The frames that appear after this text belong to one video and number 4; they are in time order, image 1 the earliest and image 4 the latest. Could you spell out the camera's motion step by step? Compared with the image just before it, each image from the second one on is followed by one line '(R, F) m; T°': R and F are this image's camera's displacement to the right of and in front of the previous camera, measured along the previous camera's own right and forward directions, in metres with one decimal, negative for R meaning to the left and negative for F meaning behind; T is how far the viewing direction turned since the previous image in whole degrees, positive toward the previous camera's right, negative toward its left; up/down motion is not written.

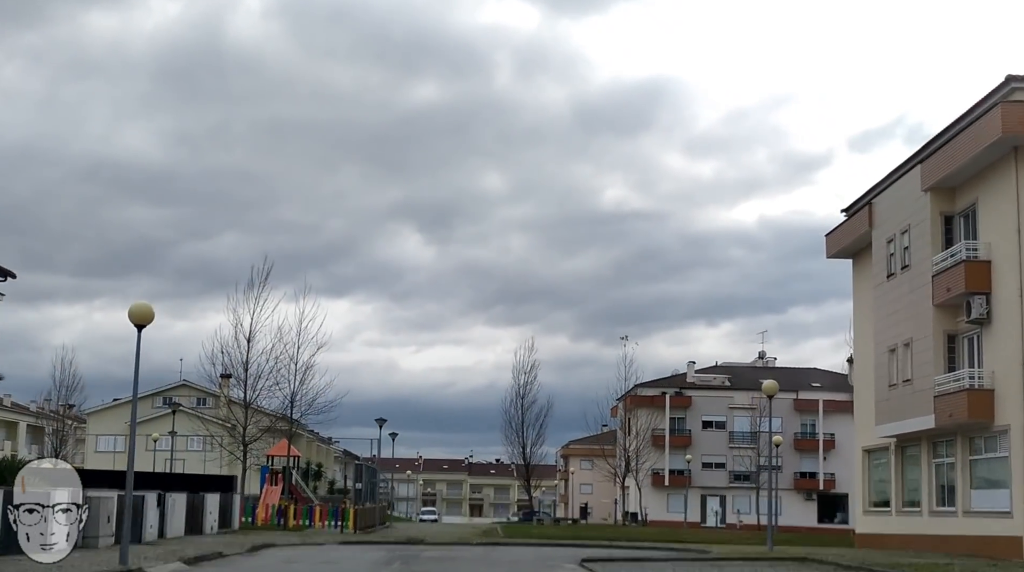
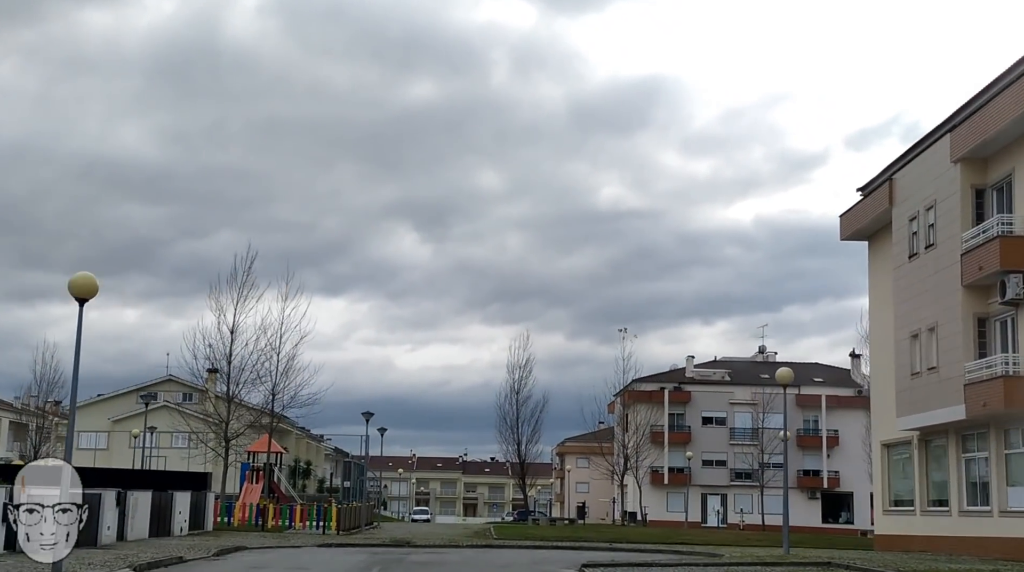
(+0.1, +2.2) m; 0°
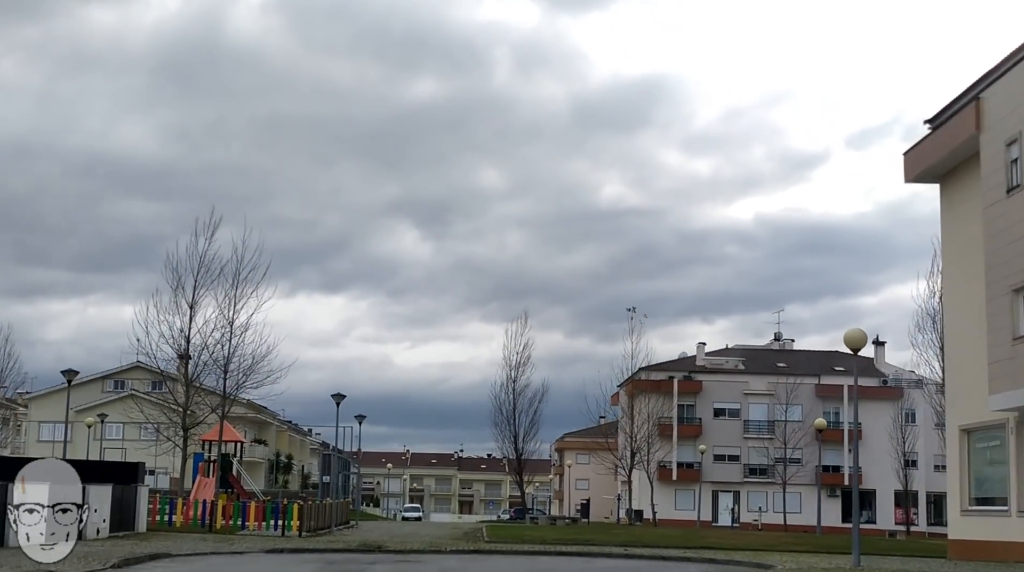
(+0.1, +5.4) m; 0°
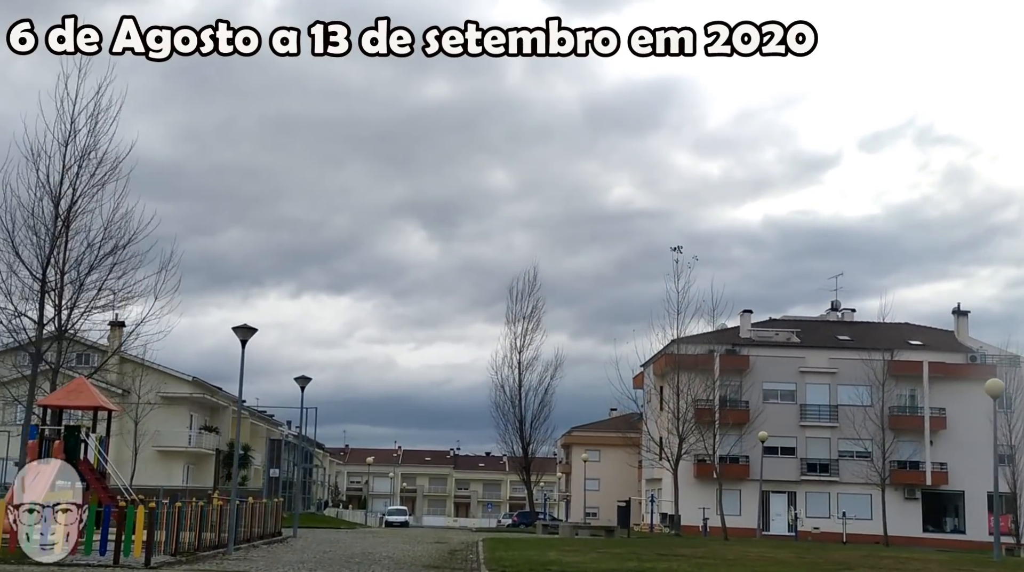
(-0.2, +12.6) m; 0°
